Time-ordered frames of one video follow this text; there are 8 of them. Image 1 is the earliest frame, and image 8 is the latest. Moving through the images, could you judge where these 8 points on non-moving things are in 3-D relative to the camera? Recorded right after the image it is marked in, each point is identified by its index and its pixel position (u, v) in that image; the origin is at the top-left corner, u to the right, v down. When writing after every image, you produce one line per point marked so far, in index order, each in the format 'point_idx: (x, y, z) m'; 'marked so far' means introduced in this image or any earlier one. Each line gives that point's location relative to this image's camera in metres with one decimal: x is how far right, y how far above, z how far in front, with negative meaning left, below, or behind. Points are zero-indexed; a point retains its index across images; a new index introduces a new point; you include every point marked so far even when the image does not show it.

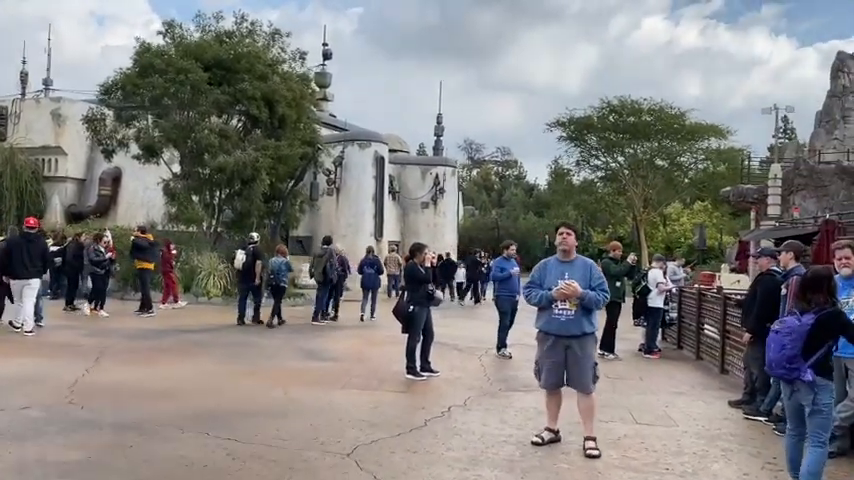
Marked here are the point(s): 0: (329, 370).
0: (-1.2, -1.6, +10.9) m
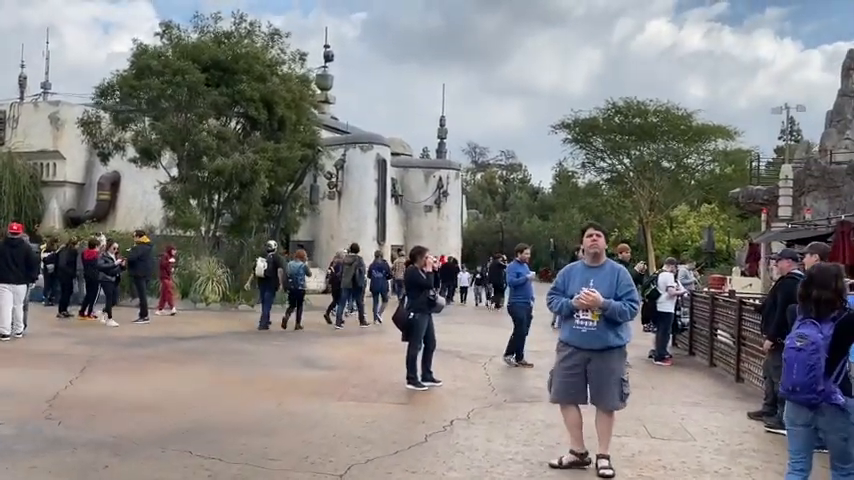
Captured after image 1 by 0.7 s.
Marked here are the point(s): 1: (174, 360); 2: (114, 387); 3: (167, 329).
0: (-1.2, -1.6, +10.4) m
1: (-3.3, -1.5, +11.7) m
2: (-3.2, -1.5, +9.3) m
3: (-4.7, -1.6, +16.4) m
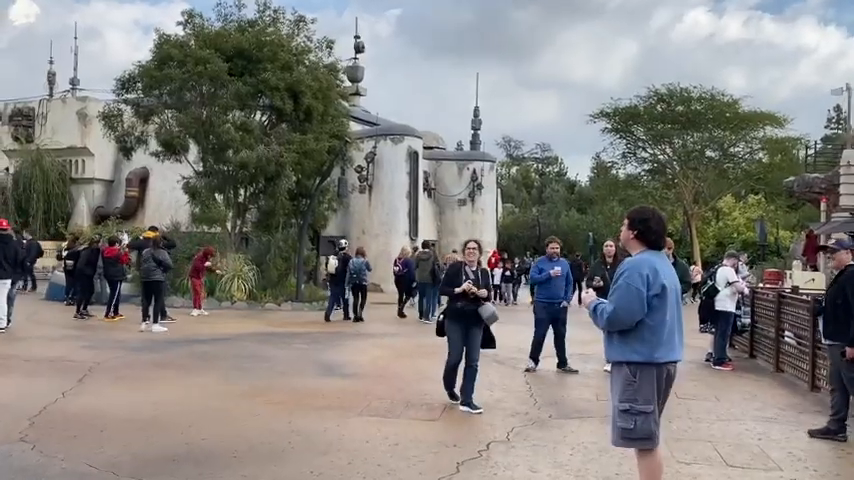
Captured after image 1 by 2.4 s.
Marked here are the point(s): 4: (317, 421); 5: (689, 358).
0: (-0.8, -1.6, +9.4) m
1: (-2.9, -1.5, +10.7) m
2: (-2.9, -1.5, +8.3) m
3: (-4.1, -1.6, +15.5) m
4: (-0.9, -1.6, +7.7) m
5: (+3.6, -1.6, +12.4) m
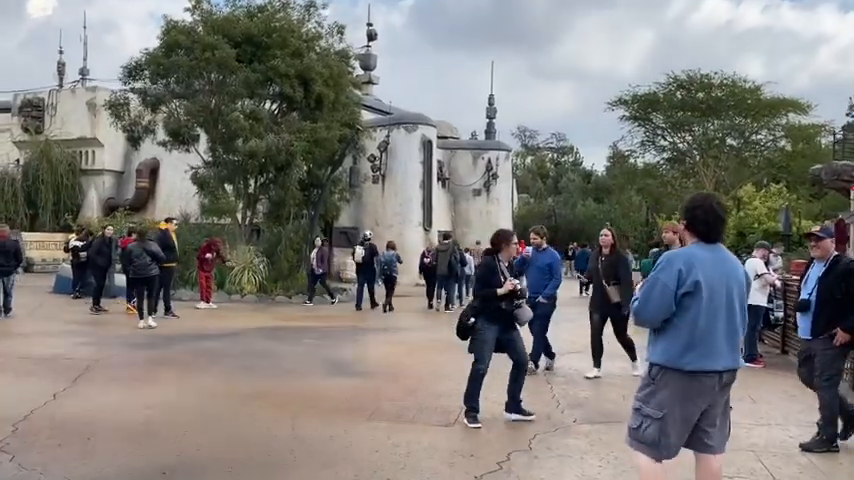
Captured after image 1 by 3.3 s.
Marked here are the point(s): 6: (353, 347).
0: (-0.7, -1.5, +8.8) m
1: (-2.7, -1.4, +10.2) m
2: (-2.8, -1.4, +7.8) m
3: (-3.8, -1.4, +15.0) m
4: (-0.8, -1.5, +7.2) m
5: (+3.8, -1.5, +11.8) m
6: (-1.0, -1.4, +12.1) m
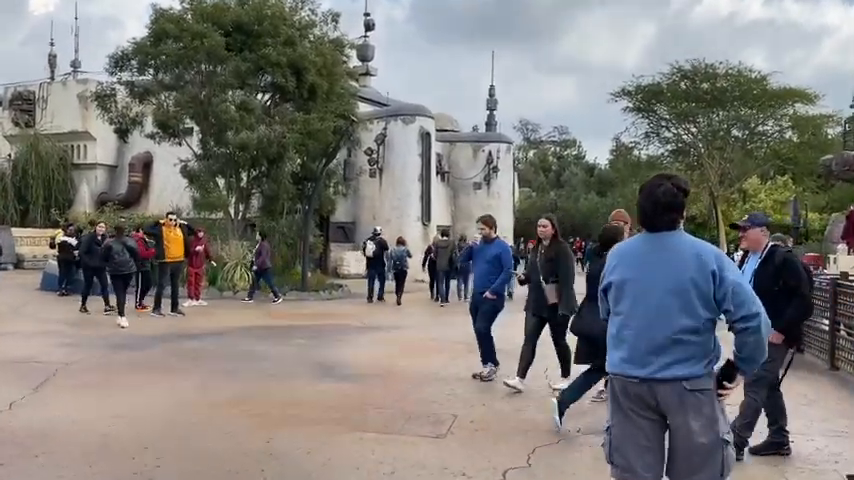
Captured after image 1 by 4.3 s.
0: (-0.8, -1.4, +8.2) m
1: (-2.8, -1.4, +9.6) m
2: (-2.9, -1.4, +7.1) m
3: (-3.9, -1.3, +14.4) m
4: (-0.9, -1.4, +6.5) m
5: (+3.7, -1.4, +11.1) m
6: (-1.1, -1.4, +11.5) m
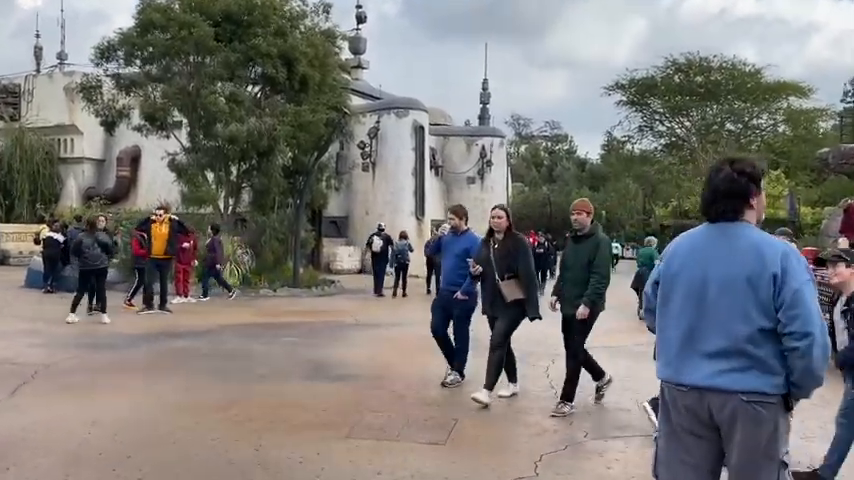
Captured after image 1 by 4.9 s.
0: (-0.8, -1.4, +7.8) m
1: (-2.8, -1.3, +9.1) m
2: (-2.9, -1.3, +6.7) m
3: (-4.0, -1.3, +13.9) m
4: (-0.9, -1.4, +6.1) m
5: (+3.7, -1.3, +10.7) m
6: (-1.1, -1.3, +11.1) m
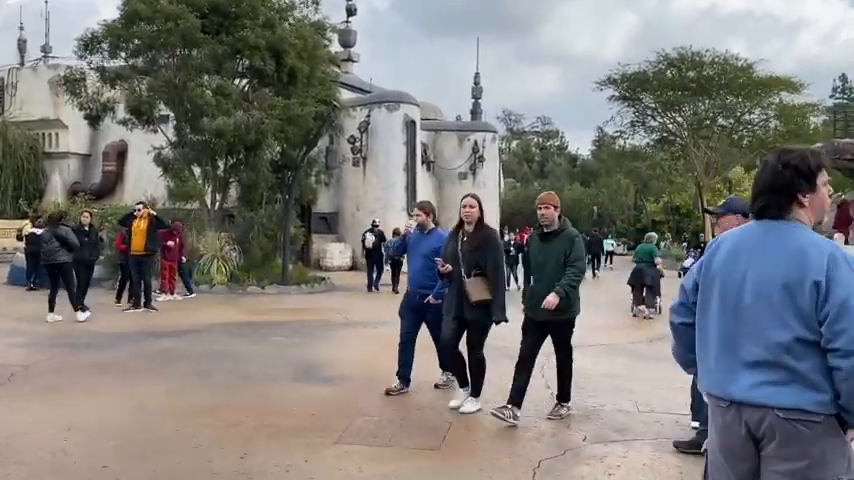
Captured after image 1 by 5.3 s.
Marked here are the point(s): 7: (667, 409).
0: (-0.8, -1.3, +7.4) m
1: (-2.9, -1.3, +8.8) m
2: (-2.9, -1.3, +6.3) m
3: (-4.1, -1.2, +13.5) m
4: (-0.9, -1.4, +5.7) m
5: (+3.6, -1.3, +10.4) m
6: (-1.2, -1.3, +10.7) m
7: (+2.1, -1.5, +7.8) m
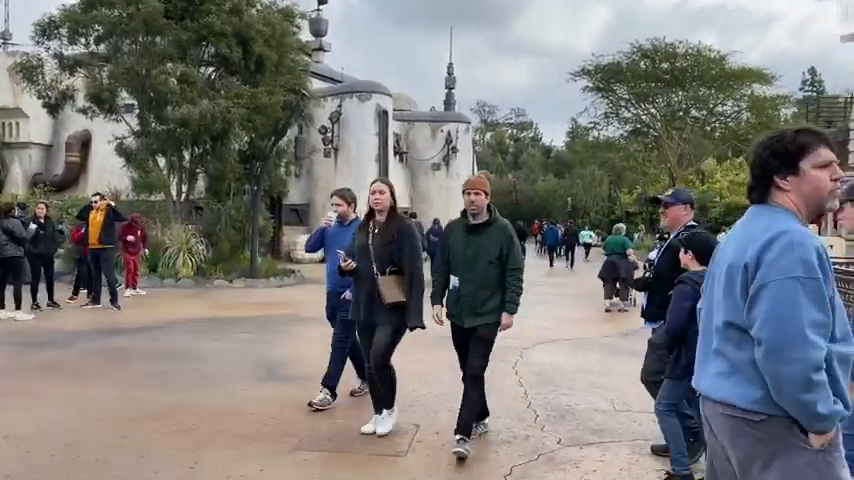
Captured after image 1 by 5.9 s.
0: (-1.1, -1.3, +7.0) m
1: (-3.2, -1.2, +8.3) m
2: (-3.2, -1.3, +5.9) m
3: (-4.5, -1.1, +13.0) m
4: (-1.1, -1.3, +5.3) m
5: (+3.3, -1.2, +10.1) m
6: (-1.5, -1.2, +10.3) m
7: (+1.8, -1.4, +7.5) m
